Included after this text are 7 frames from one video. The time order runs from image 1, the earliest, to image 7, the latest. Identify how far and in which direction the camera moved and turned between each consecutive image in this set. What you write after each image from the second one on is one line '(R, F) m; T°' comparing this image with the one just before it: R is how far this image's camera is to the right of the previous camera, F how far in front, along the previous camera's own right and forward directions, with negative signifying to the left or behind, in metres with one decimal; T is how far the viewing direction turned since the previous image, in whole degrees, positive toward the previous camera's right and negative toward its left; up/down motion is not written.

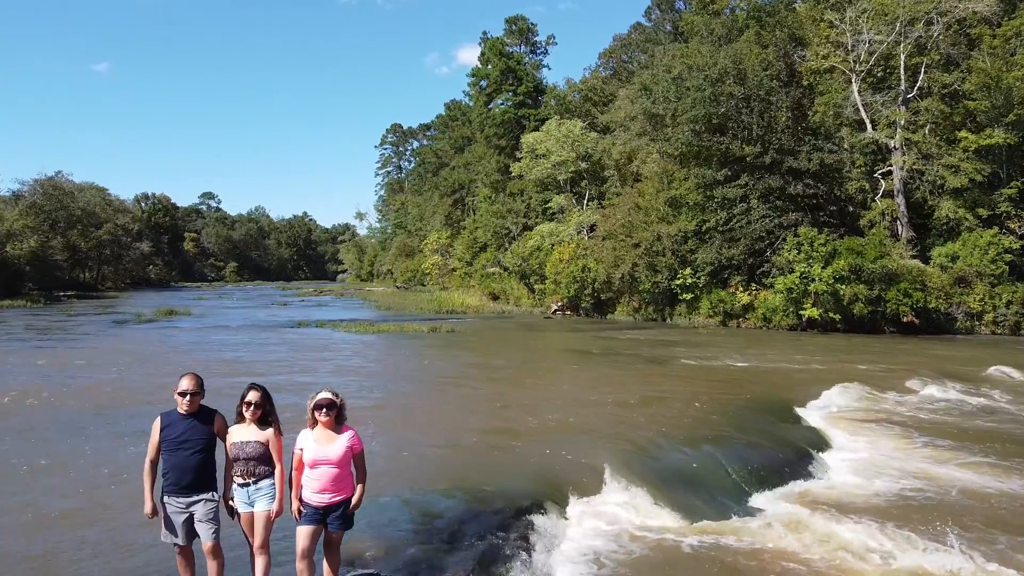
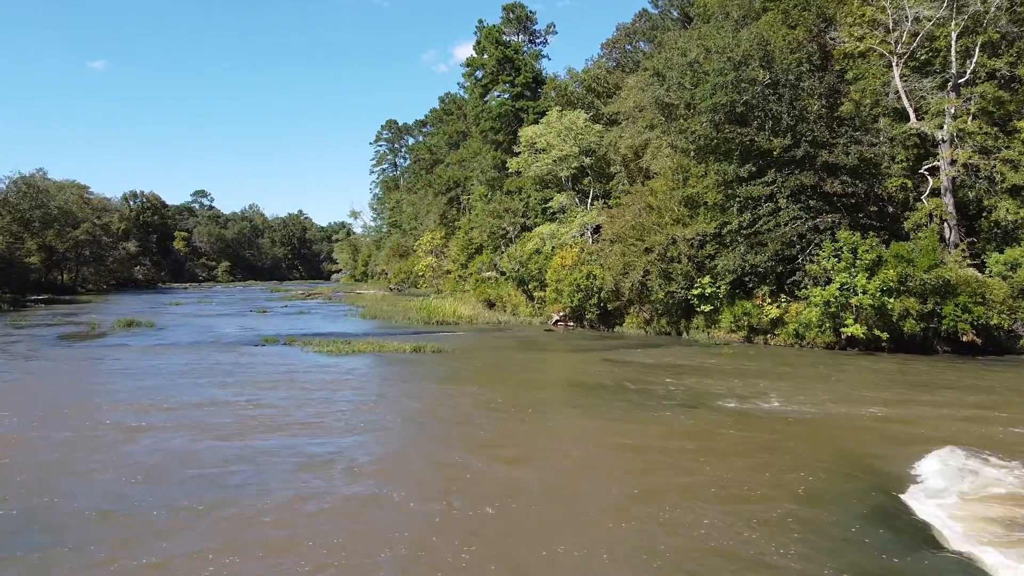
(+0.1, +3.2) m; 0°
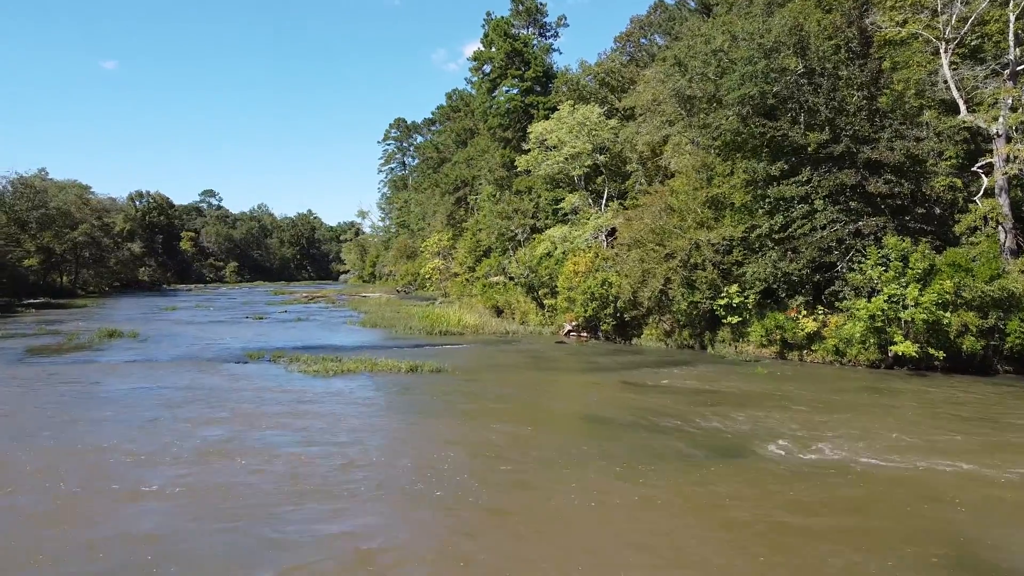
(+0.1, +2.2) m; -1°
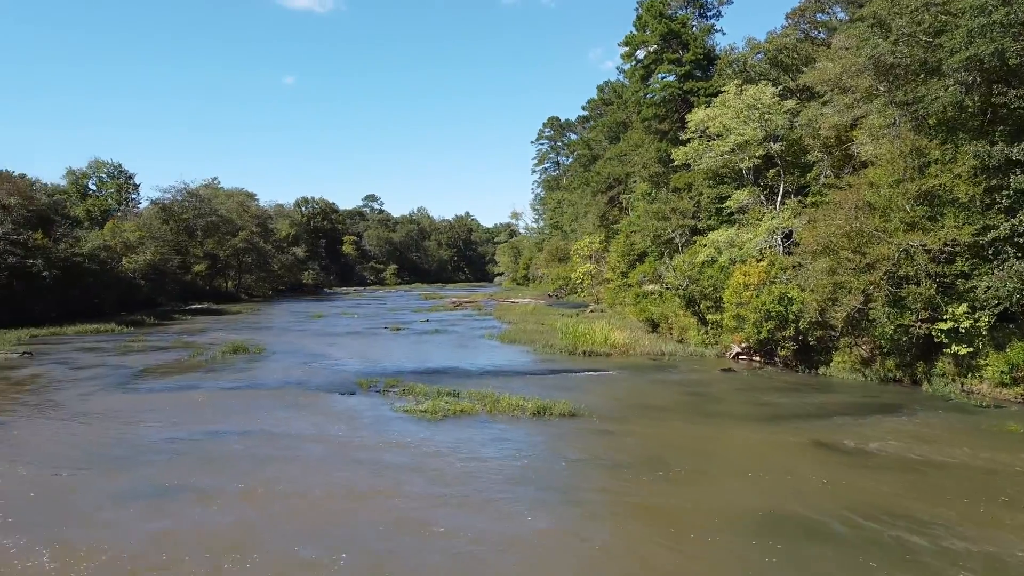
(+0.1, +3.8) m; -11°
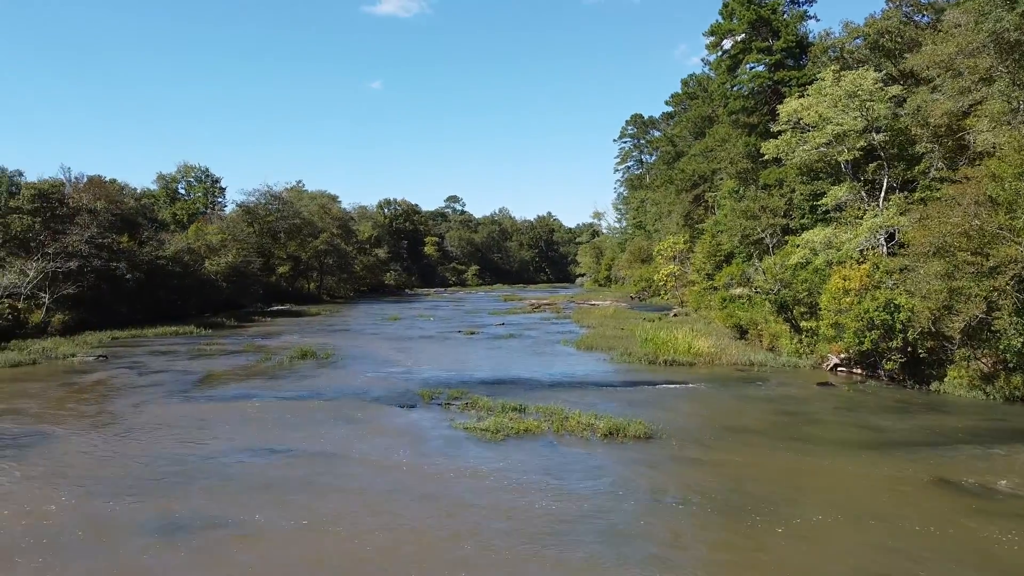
(+0.2, +1.4) m; -6°
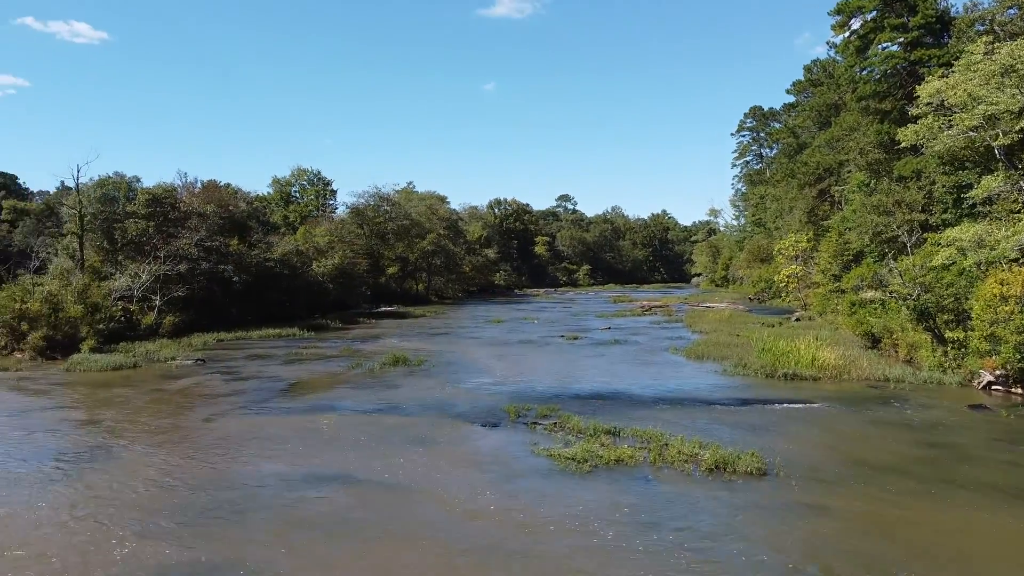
(+0.4, +1.7) m; -8°
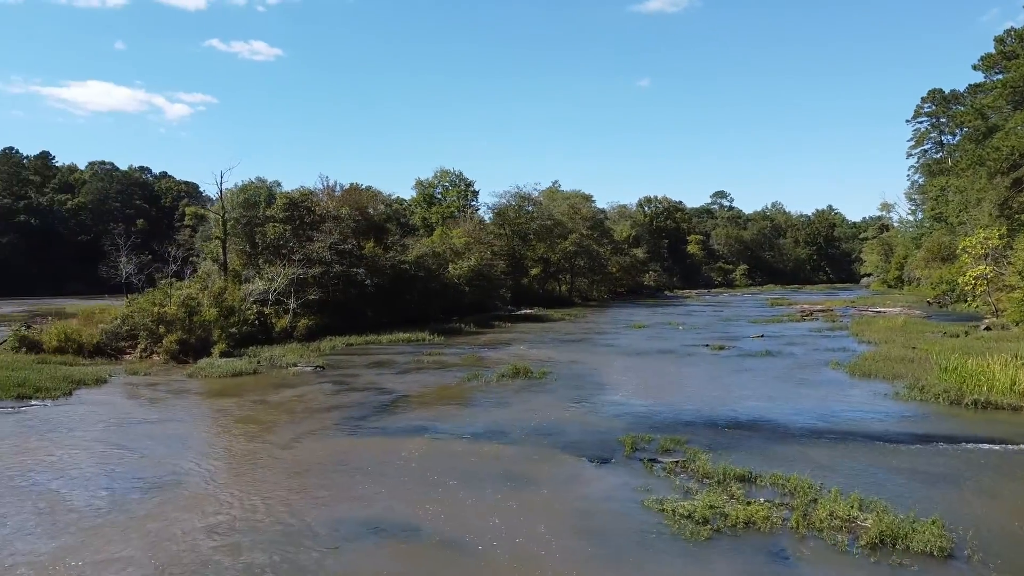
(+0.7, +2.3) m; -11°
